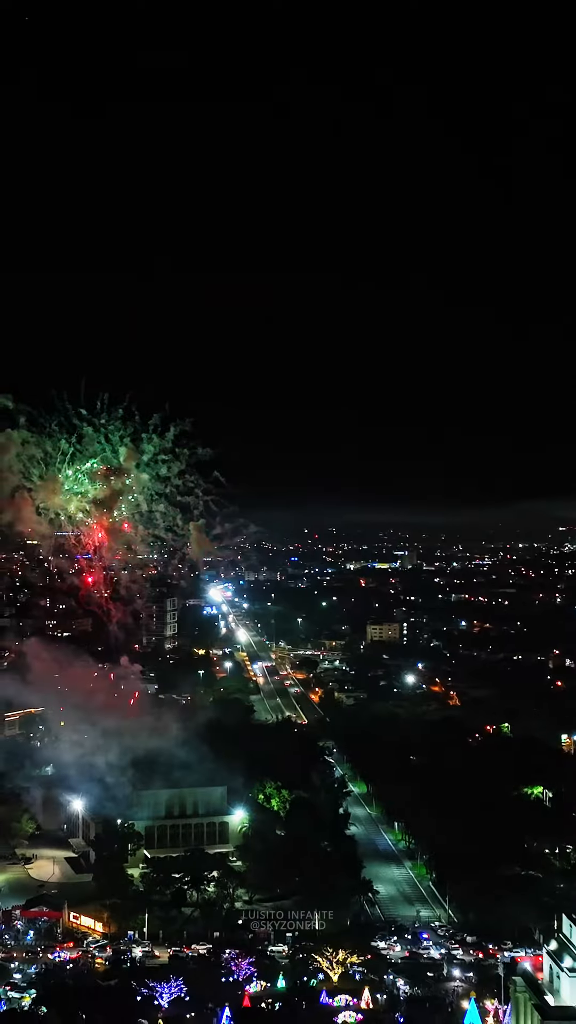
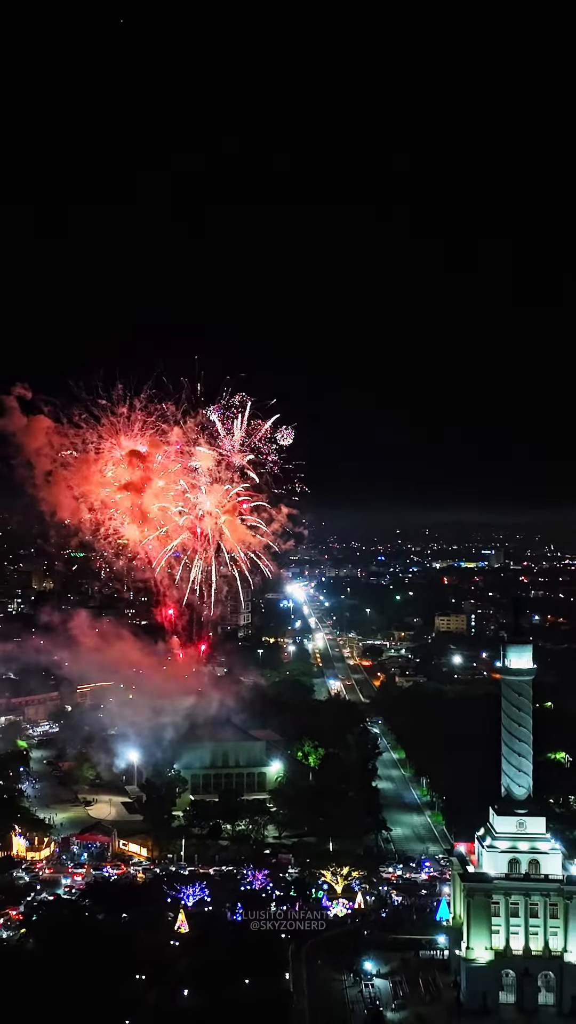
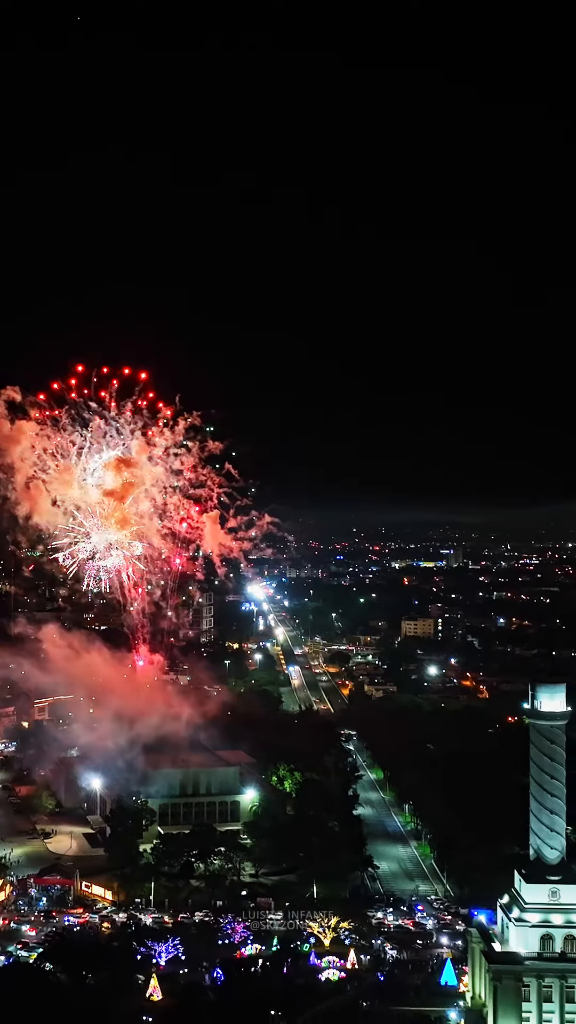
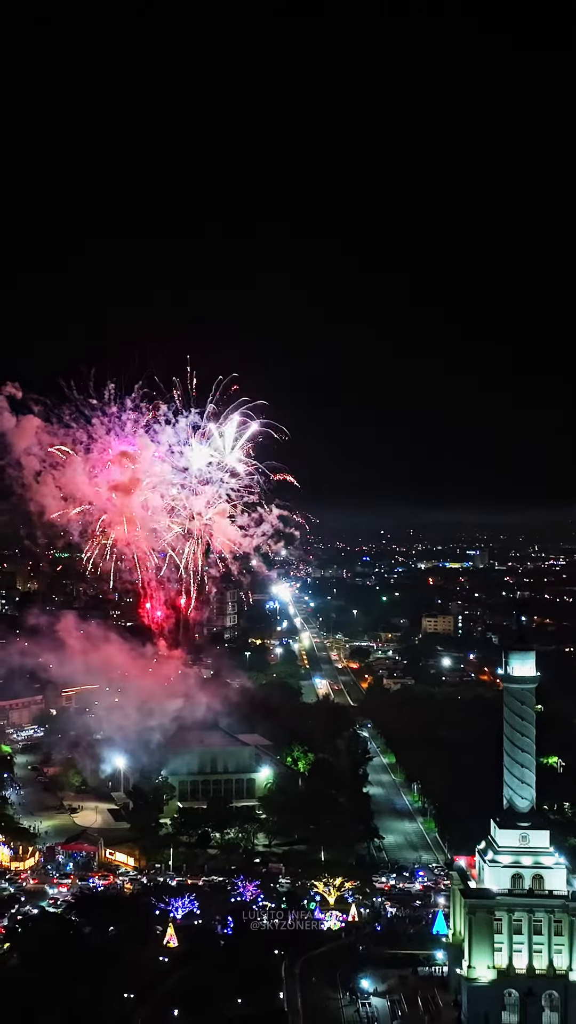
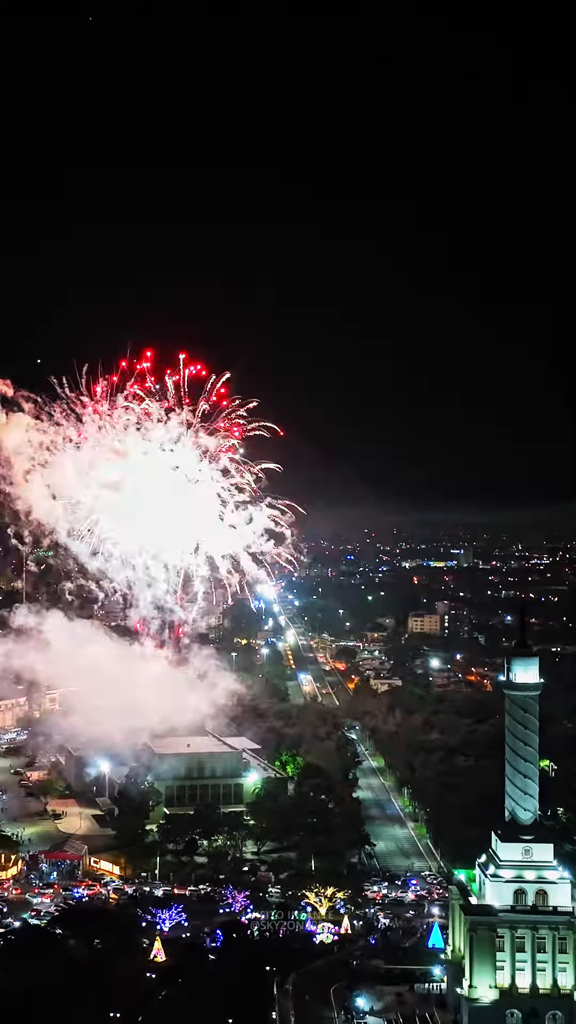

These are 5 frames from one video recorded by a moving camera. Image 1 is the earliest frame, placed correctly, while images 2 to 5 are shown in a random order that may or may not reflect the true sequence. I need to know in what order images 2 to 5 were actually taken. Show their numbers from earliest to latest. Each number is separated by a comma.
3, 5, 4, 2
